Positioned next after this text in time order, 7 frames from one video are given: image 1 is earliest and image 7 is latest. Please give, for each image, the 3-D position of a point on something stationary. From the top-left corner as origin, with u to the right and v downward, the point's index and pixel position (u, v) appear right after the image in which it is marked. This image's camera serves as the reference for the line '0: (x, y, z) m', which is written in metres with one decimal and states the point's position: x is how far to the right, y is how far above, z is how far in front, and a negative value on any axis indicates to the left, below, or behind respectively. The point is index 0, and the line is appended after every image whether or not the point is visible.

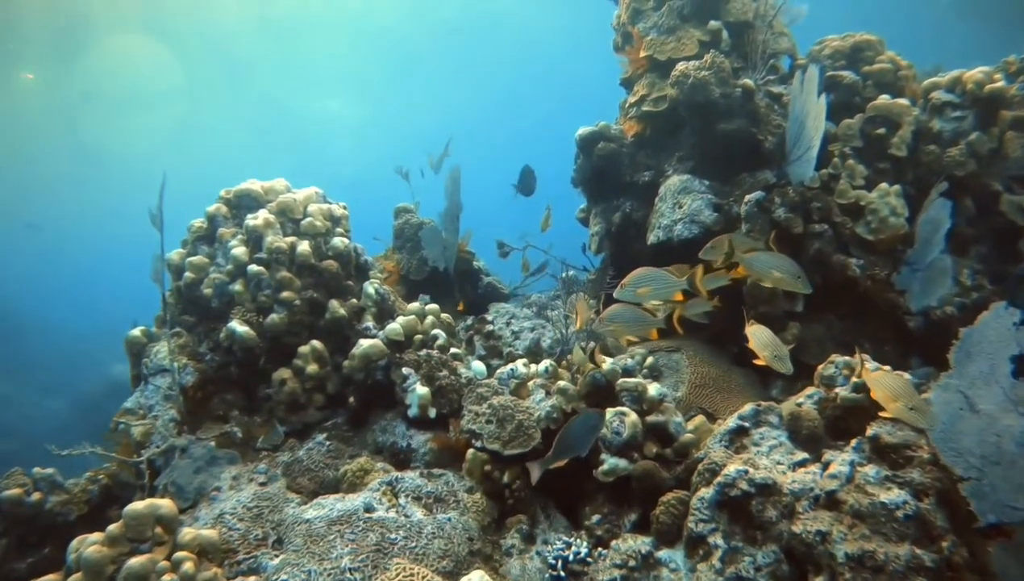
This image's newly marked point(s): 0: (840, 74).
0: (+3.8, +2.5, +6.0) m
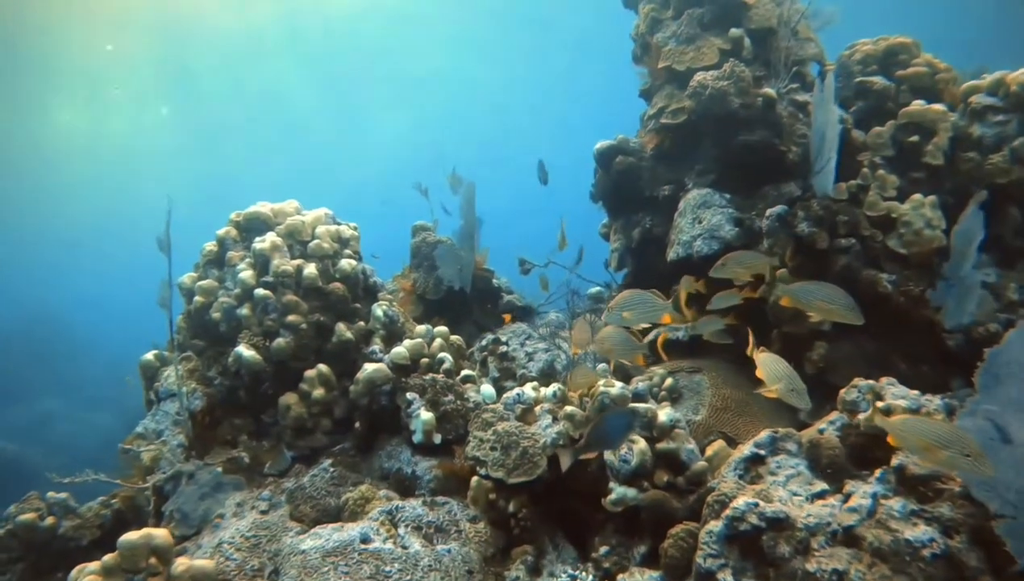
0: (+3.9, +2.3, +5.8) m
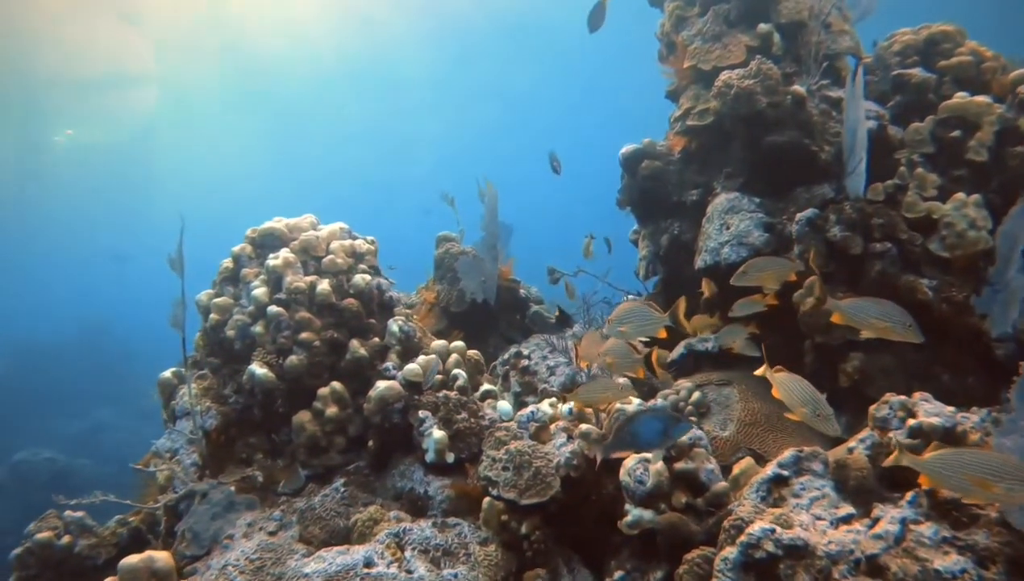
0: (+4.1, +2.3, +5.4) m
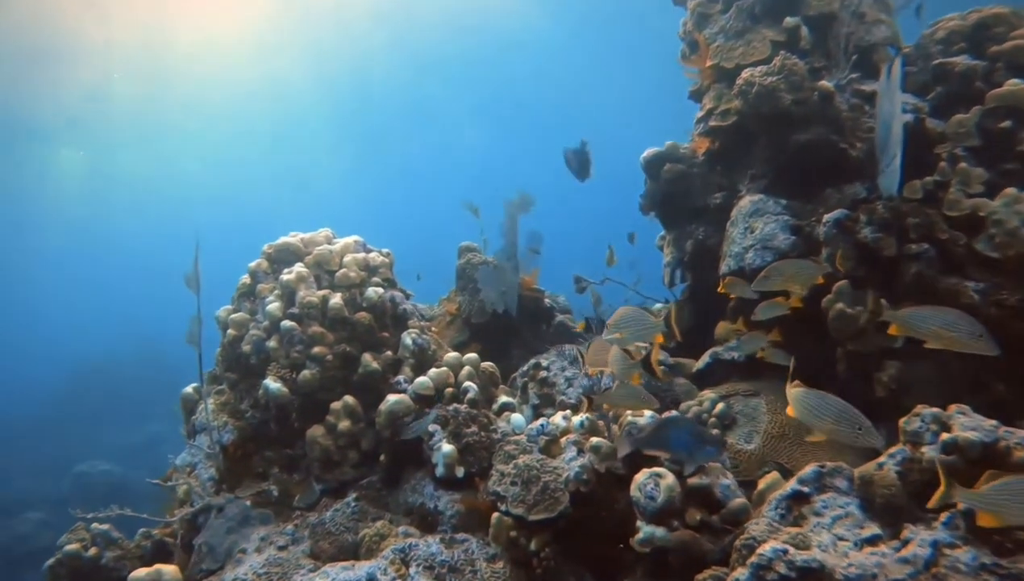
0: (+4.2, +2.2, +5.1) m
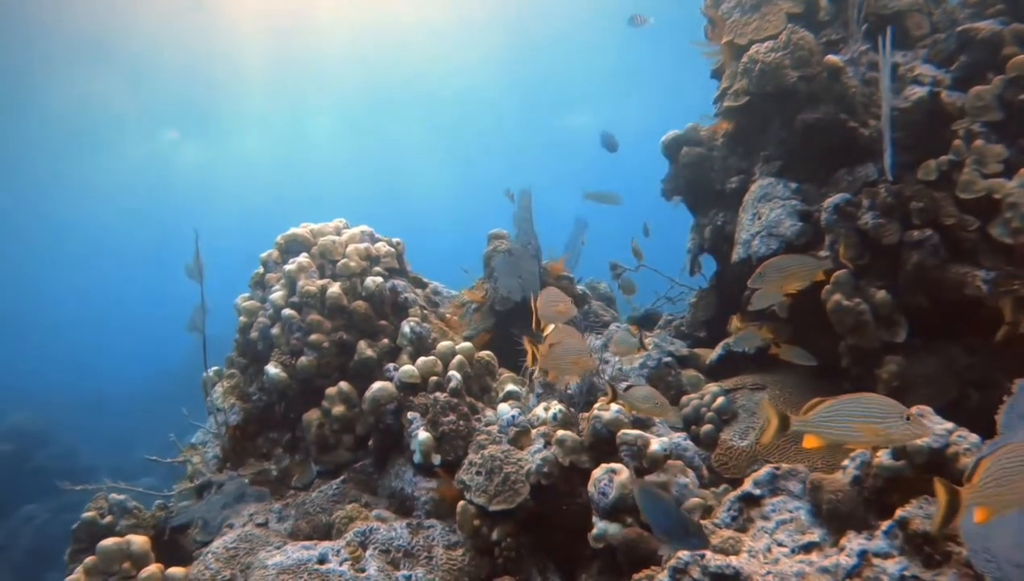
0: (+4.2, +2.3, +4.6) m
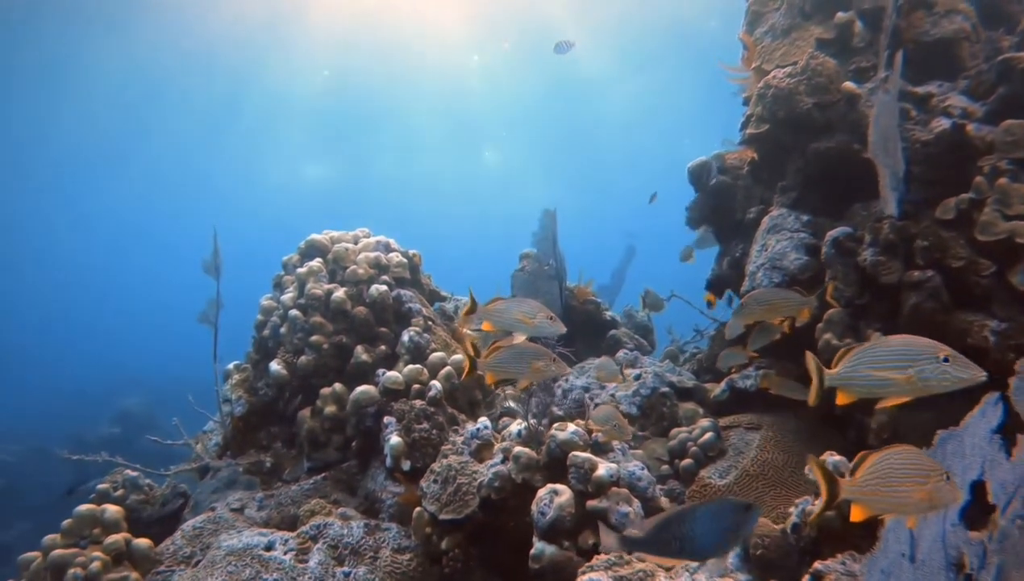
0: (+4.2, +1.9, +4.3) m
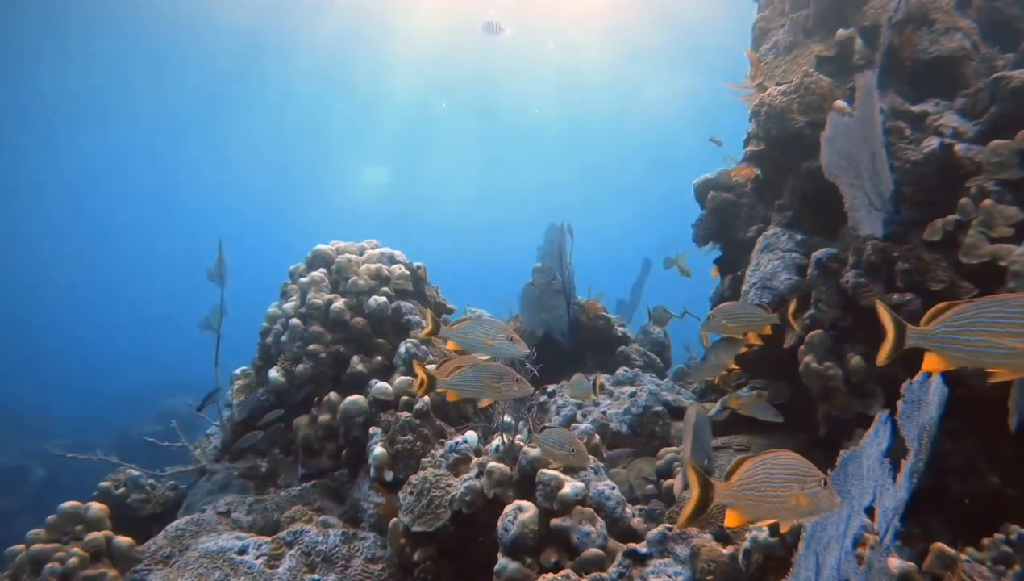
0: (+4.1, +1.7, +4.1) m
